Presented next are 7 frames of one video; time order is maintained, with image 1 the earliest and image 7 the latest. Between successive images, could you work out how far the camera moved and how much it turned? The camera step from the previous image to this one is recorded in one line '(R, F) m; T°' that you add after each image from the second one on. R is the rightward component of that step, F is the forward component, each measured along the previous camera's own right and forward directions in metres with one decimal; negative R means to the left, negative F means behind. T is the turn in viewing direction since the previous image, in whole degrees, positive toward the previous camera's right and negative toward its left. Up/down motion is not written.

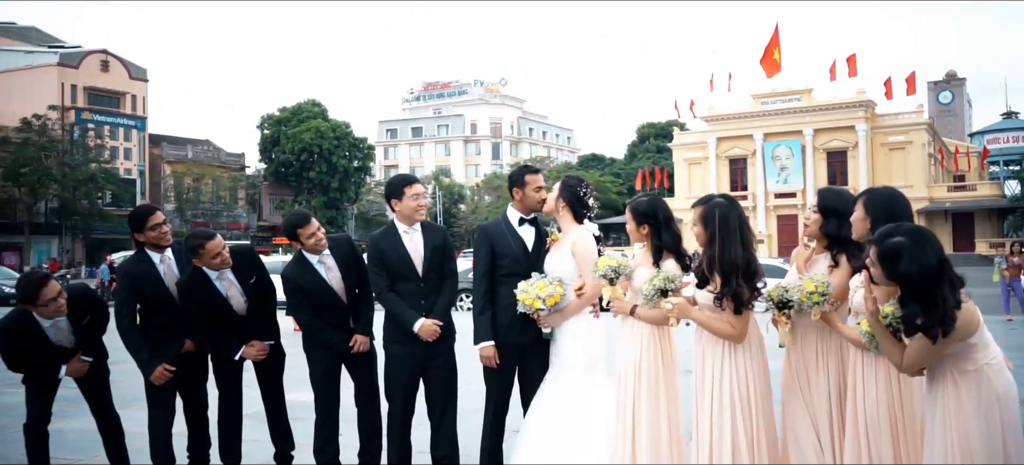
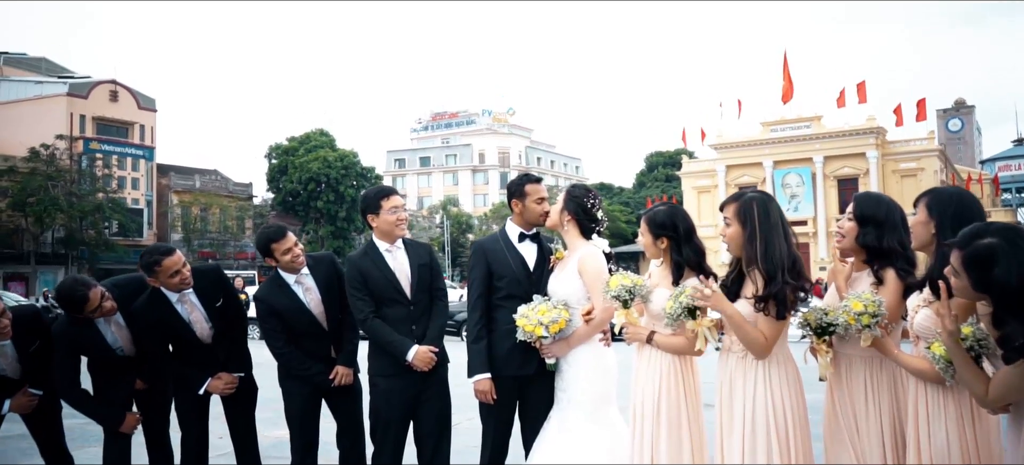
(0.0, +0.5) m; -1°
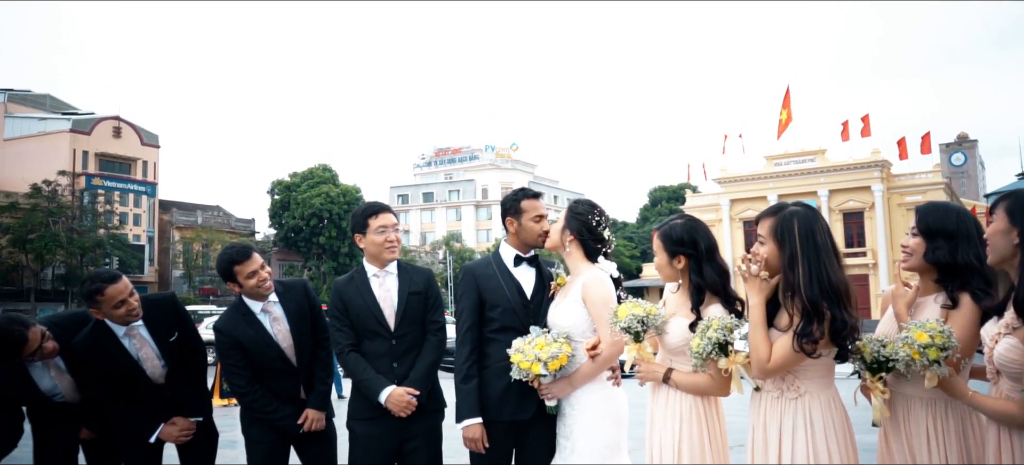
(0.0, +0.4) m; 0°
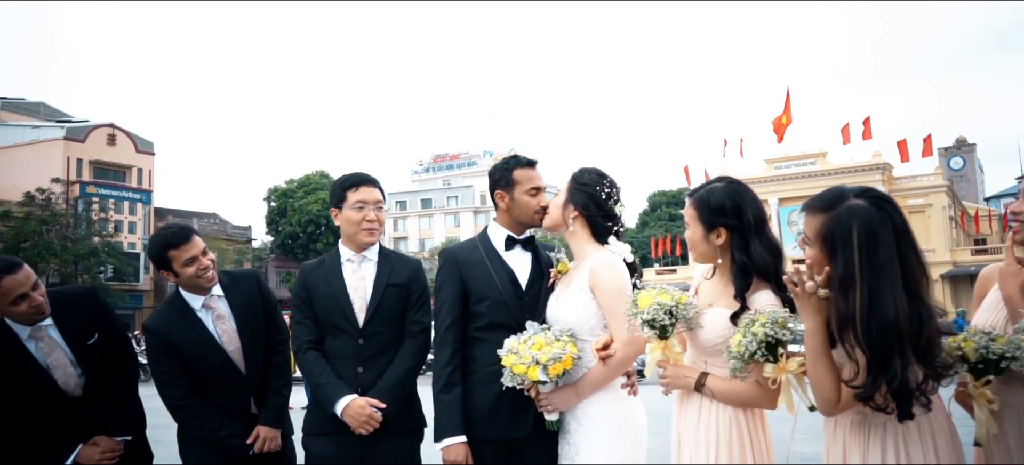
(0.0, +0.6) m; 0°
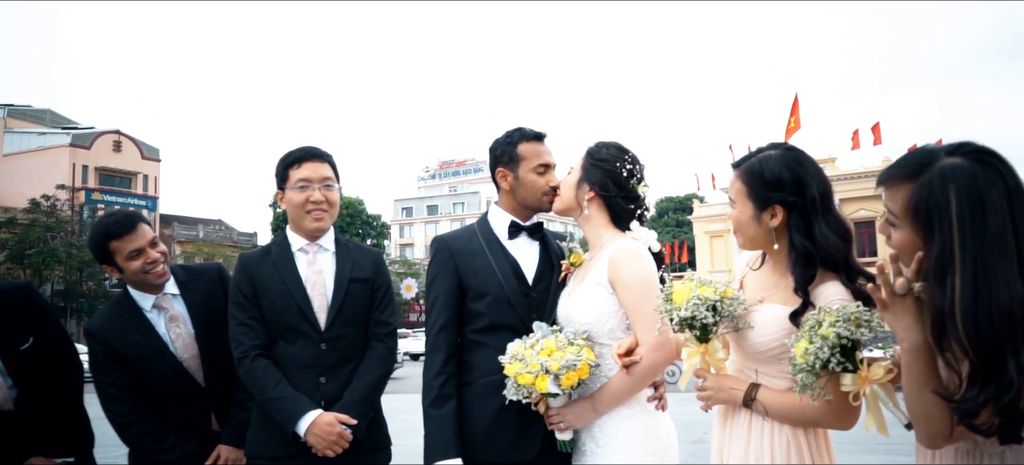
(0.0, +0.4) m; 0°
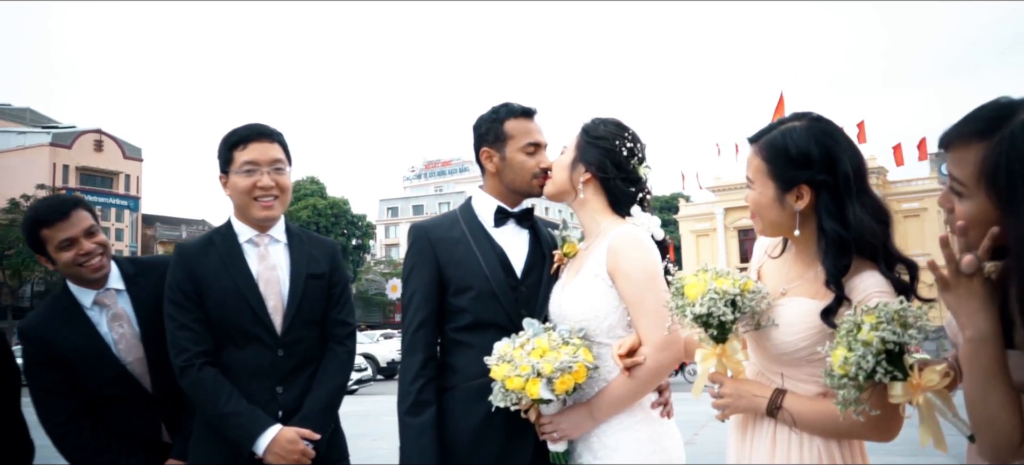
(0.0, +0.2) m; +1°
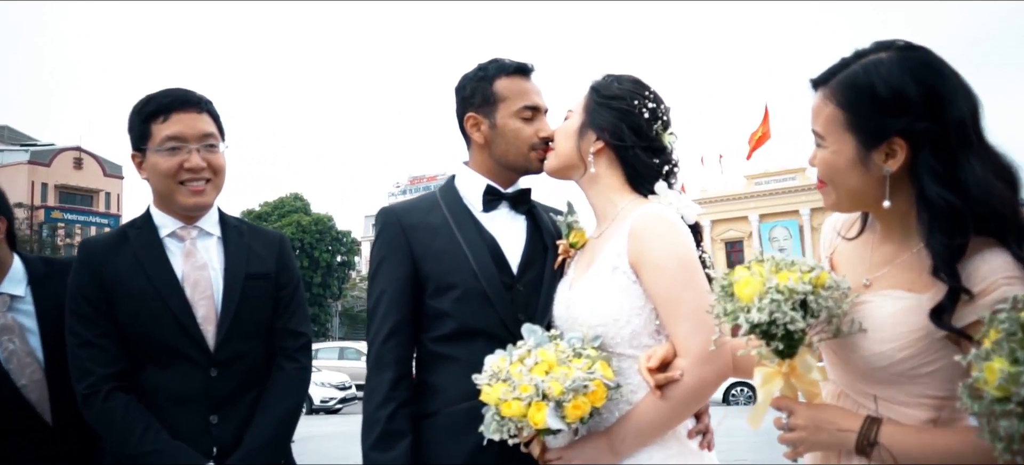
(0.0, +0.4) m; +1°
